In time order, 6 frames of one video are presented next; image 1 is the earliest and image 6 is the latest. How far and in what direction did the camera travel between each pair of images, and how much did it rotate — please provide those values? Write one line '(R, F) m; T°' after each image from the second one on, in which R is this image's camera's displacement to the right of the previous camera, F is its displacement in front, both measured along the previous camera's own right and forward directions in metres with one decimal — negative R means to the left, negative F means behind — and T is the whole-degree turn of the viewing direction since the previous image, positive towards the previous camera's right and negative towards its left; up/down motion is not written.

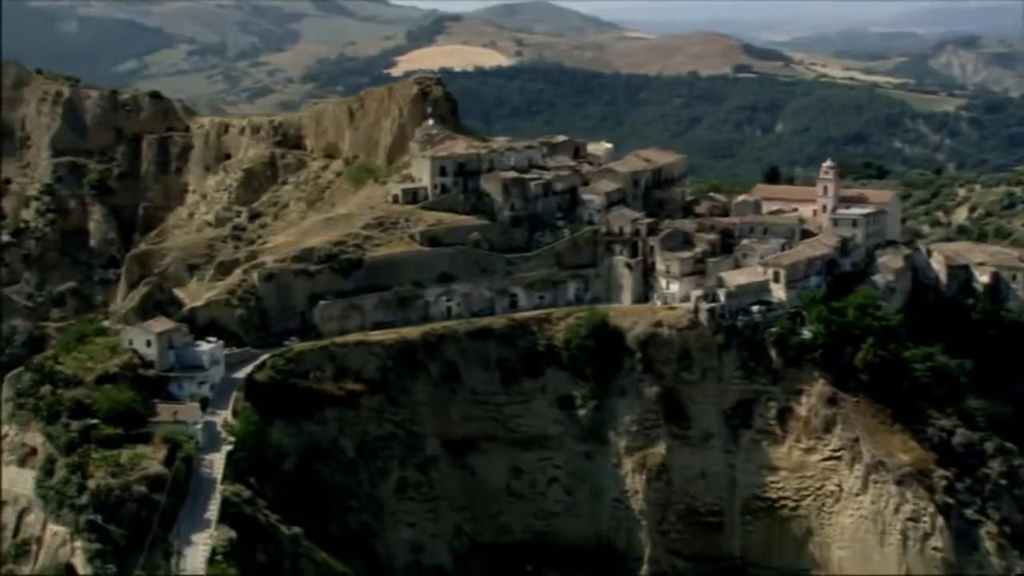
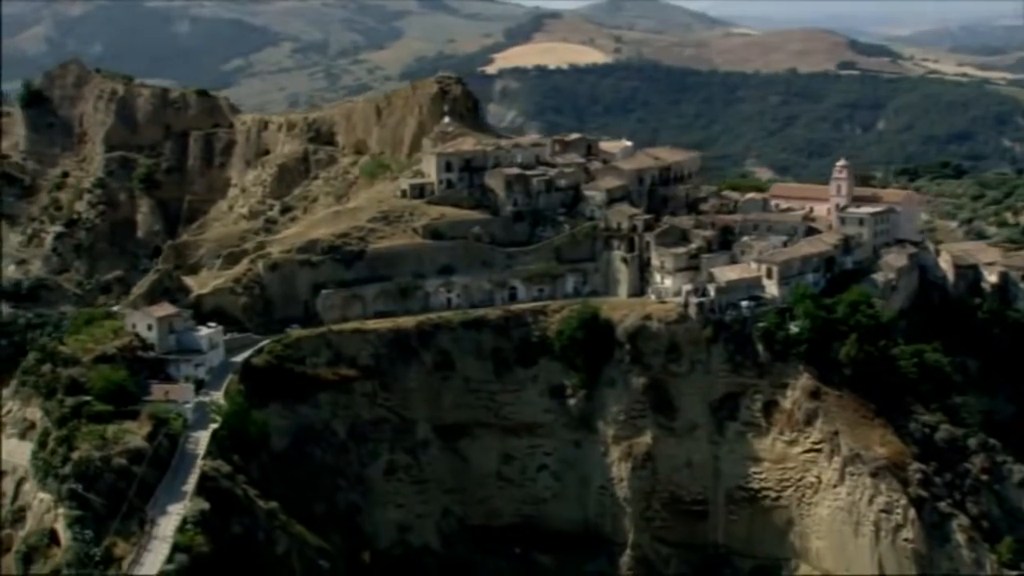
(+3.4, -1.6) m; -4°
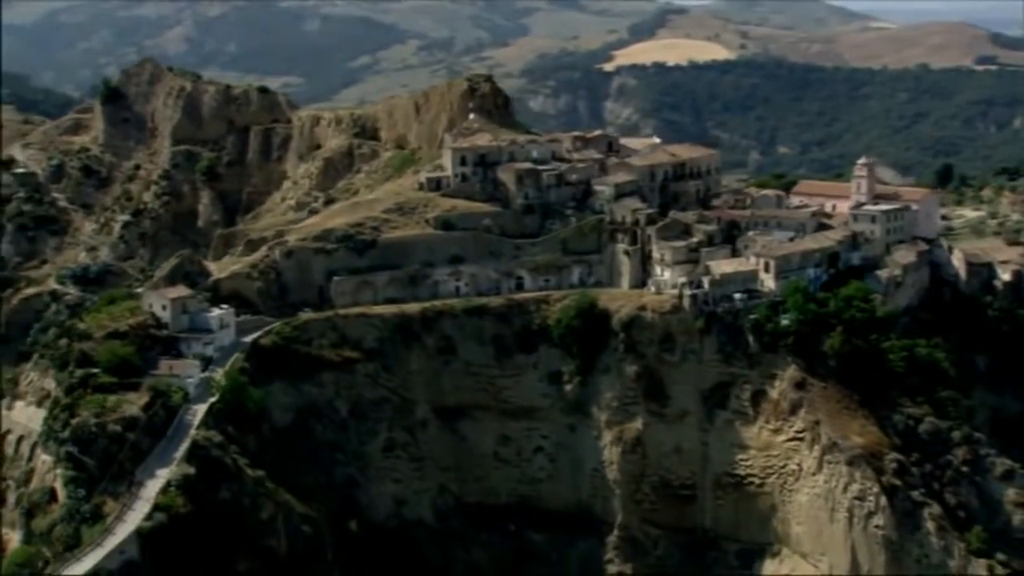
(+4.2, -2.1) m; -5°
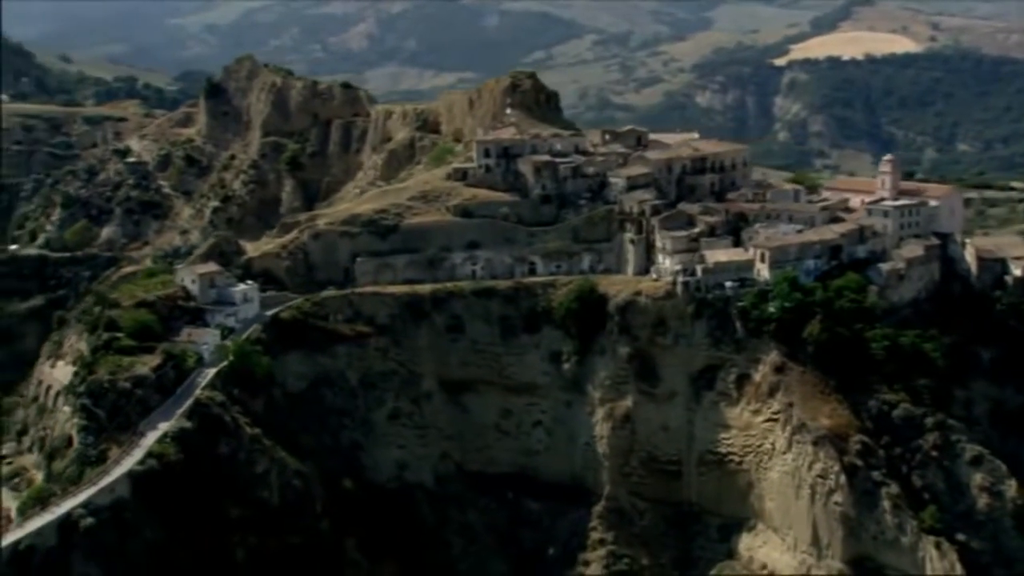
(+6.2, -3.2) m; -7°
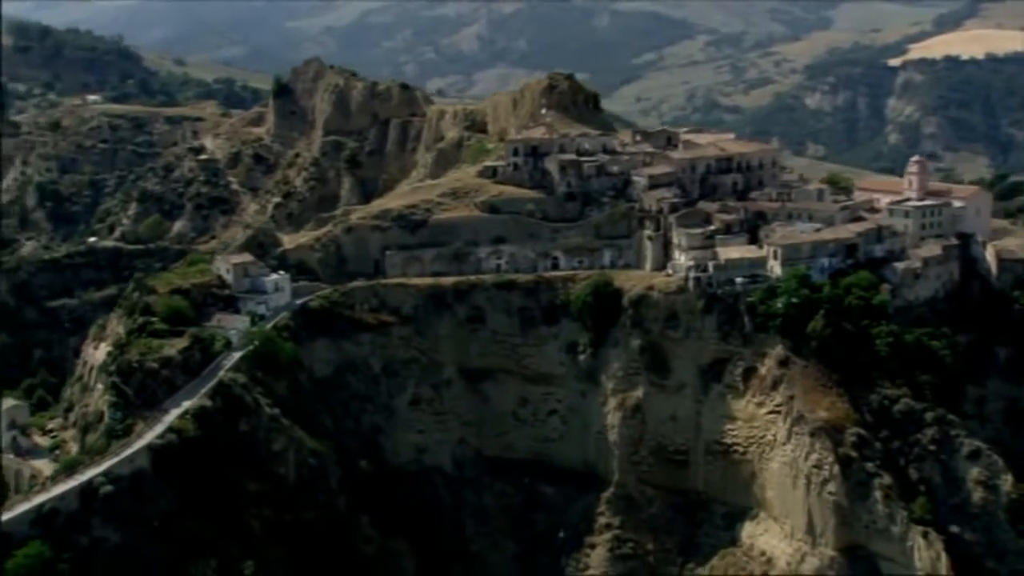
(+3.5, -2.0) m; -4°
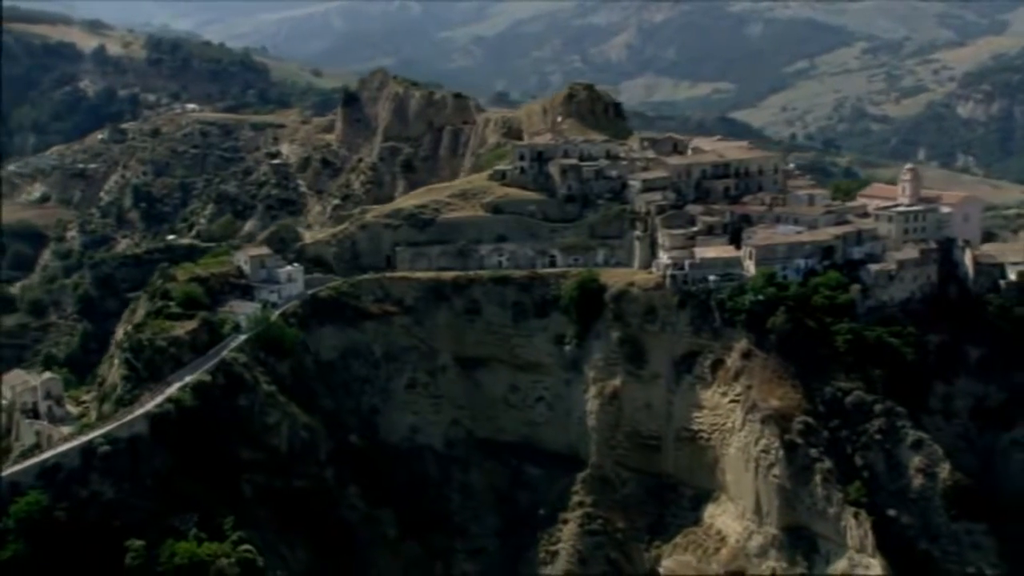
(+6.5, -4.0) m; -6°
